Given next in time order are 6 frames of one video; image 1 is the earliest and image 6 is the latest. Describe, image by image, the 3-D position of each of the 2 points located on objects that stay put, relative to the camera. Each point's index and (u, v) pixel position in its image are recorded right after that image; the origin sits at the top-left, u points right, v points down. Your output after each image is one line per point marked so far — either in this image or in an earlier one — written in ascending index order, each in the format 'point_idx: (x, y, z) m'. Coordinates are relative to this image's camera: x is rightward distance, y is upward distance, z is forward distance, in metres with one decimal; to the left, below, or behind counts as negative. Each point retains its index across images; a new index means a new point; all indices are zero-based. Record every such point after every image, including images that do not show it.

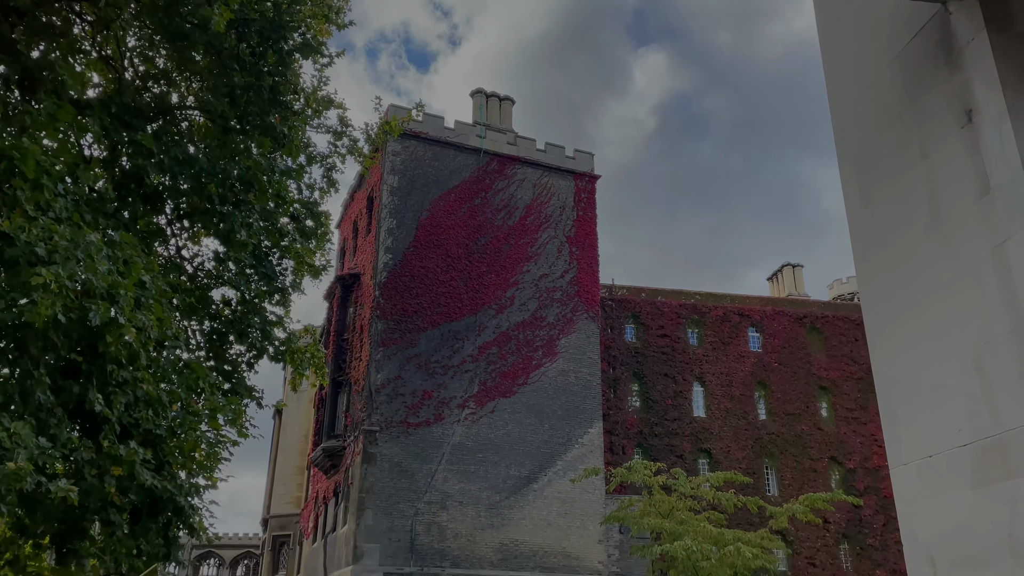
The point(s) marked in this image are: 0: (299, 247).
0: (-4.8, +0.9, +17.6) m
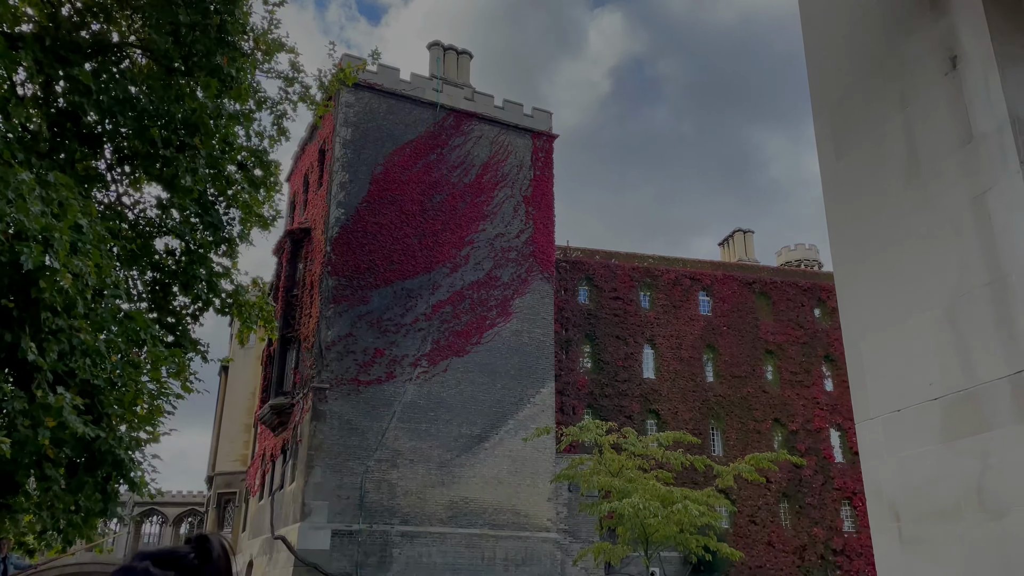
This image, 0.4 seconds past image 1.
0: (-5.7, +2.0, +16.9) m
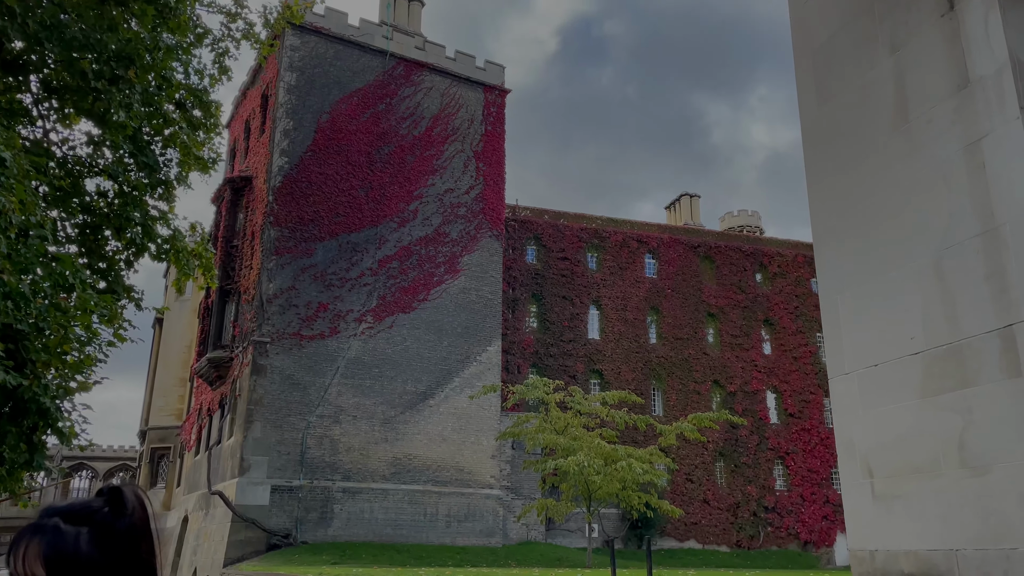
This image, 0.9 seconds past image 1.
0: (-6.7, +3.1, +16.0) m
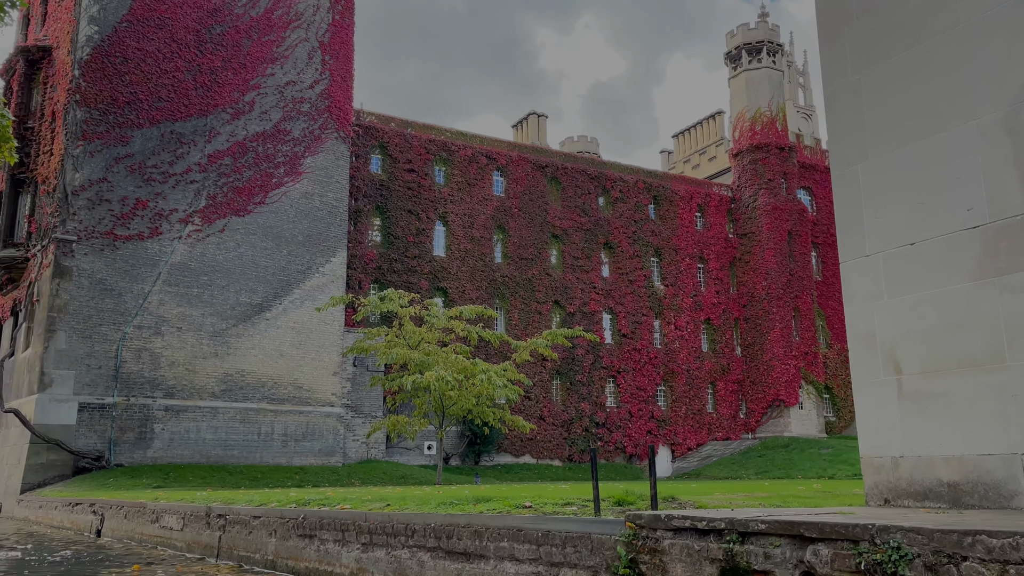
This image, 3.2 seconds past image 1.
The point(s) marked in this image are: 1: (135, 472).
0: (-8.8, +5.2, +12.7) m
1: (-9.5, -4.7, +19.9) m
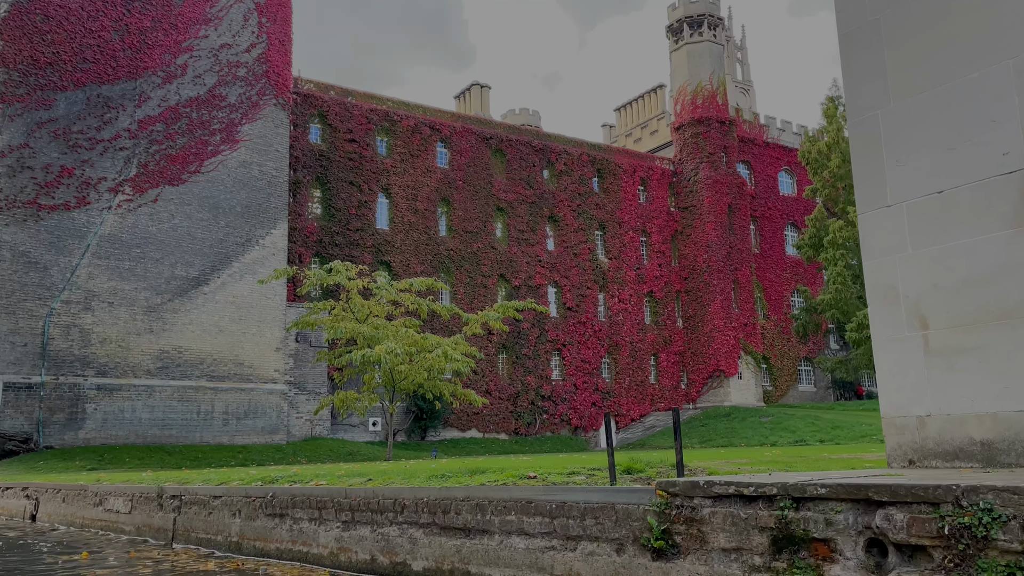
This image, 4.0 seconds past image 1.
0: (-9.4, +5.6, +11.4) m
1: (-10.7, -4.0, +18.9) m
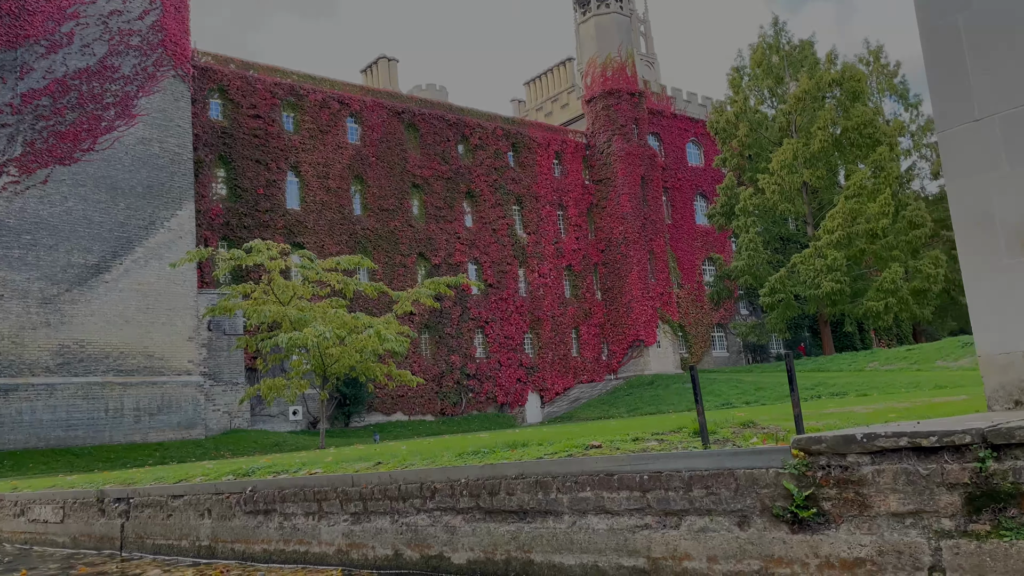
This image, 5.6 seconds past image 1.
0: (-10.2, +5.7, +9.5) m
1: (-12.0, -3.8, +17.0) m
